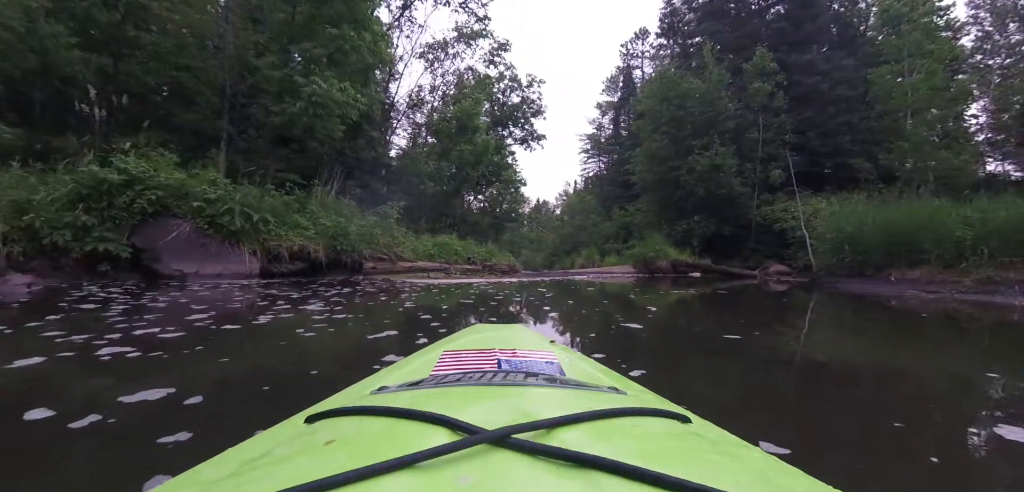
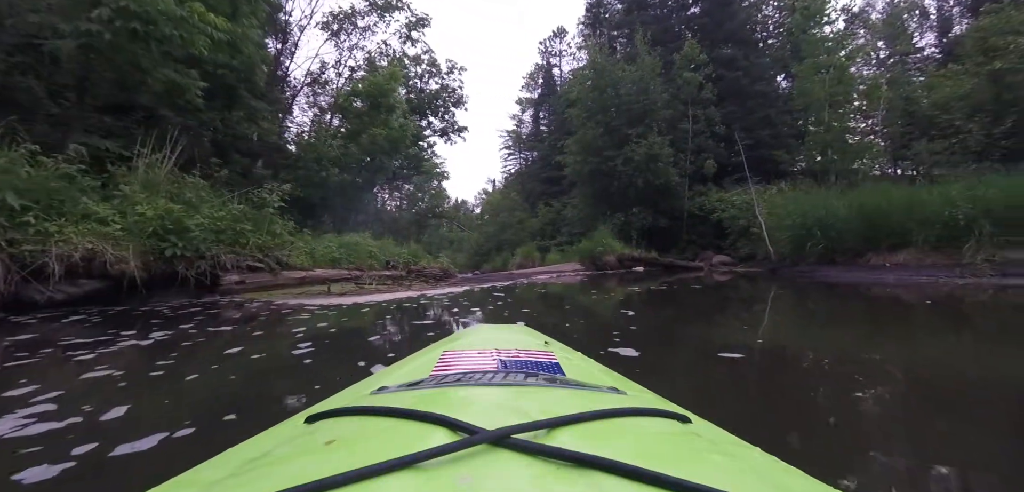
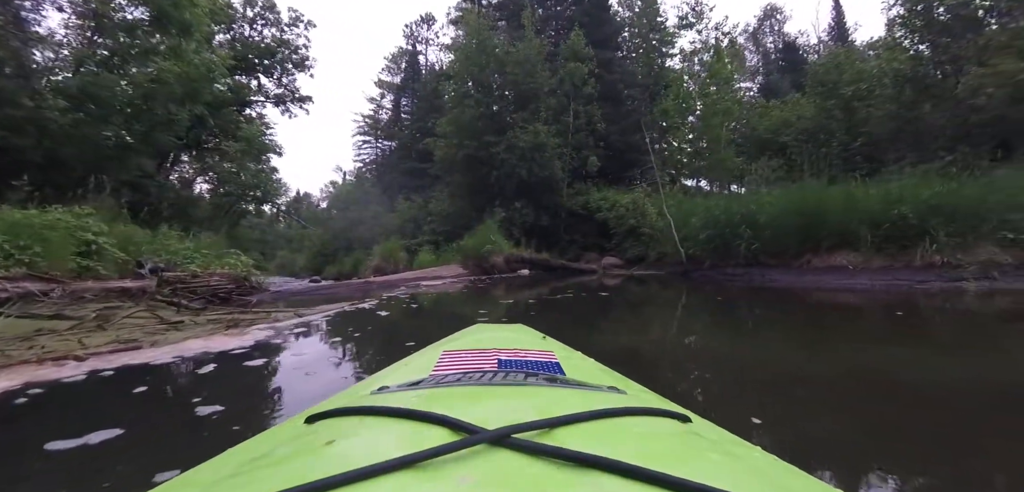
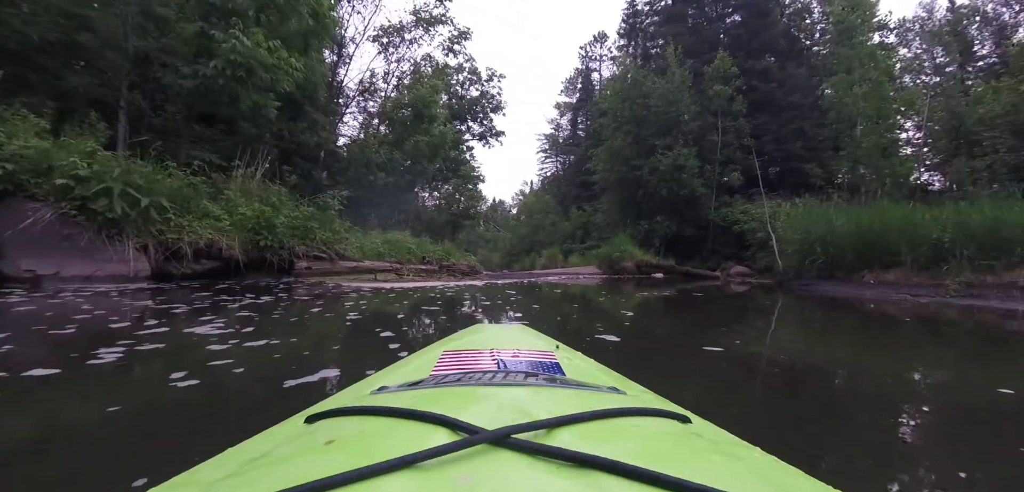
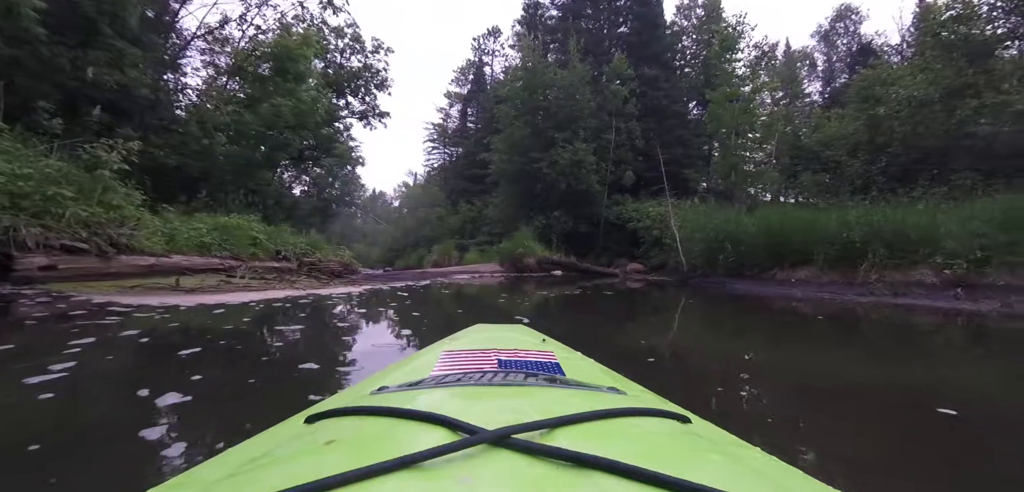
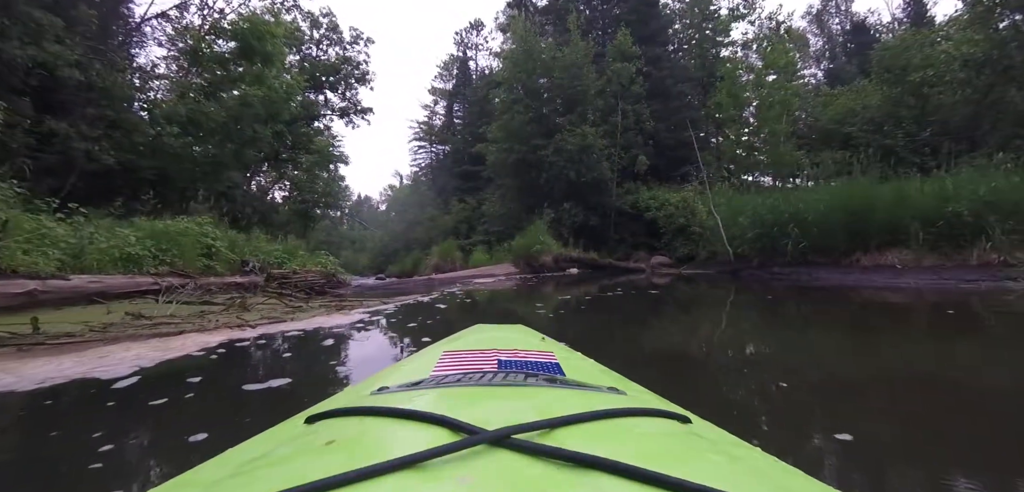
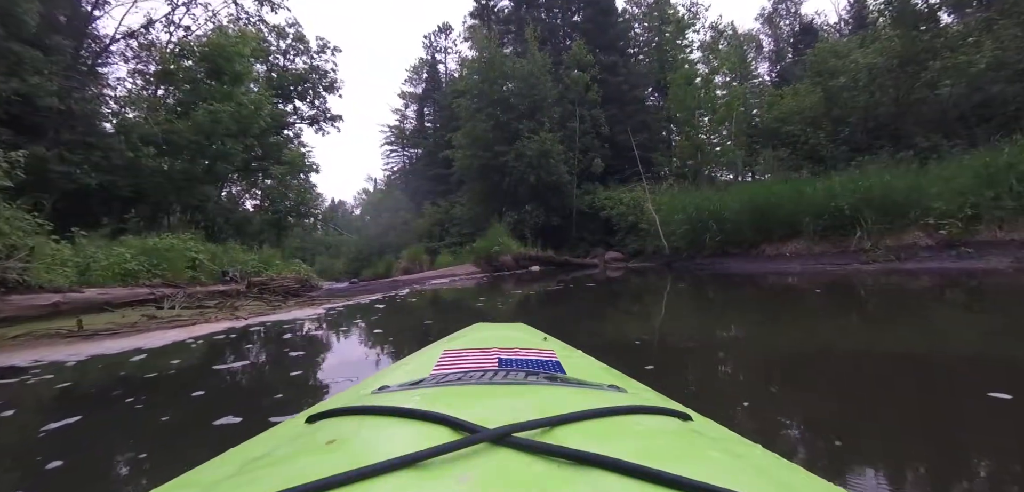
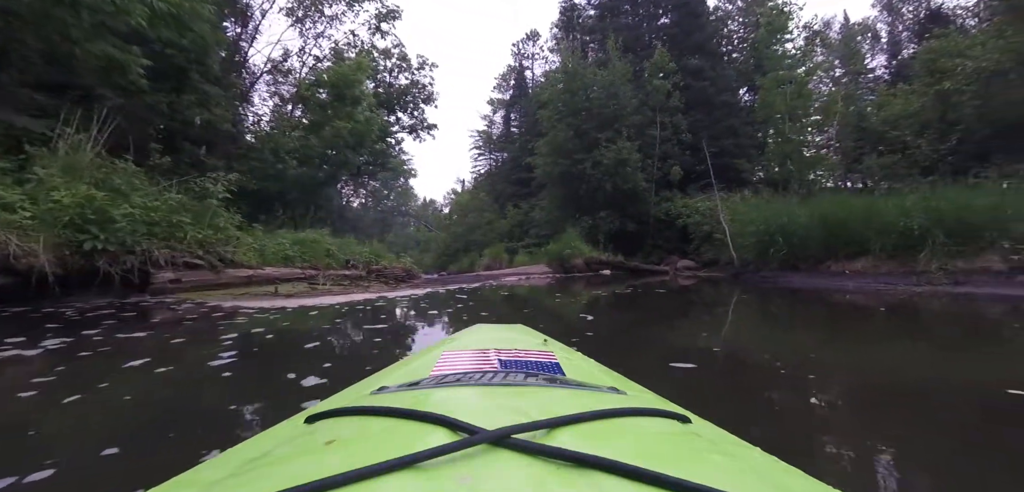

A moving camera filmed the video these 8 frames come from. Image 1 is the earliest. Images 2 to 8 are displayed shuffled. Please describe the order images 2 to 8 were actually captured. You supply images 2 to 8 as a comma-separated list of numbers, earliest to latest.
4, 2, 8, 5, 7, 6, 3
